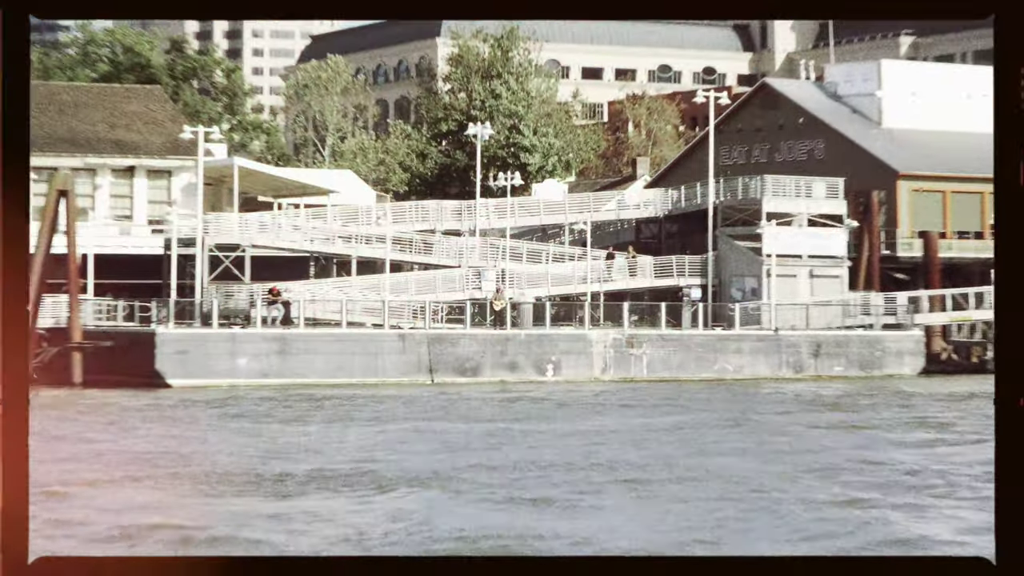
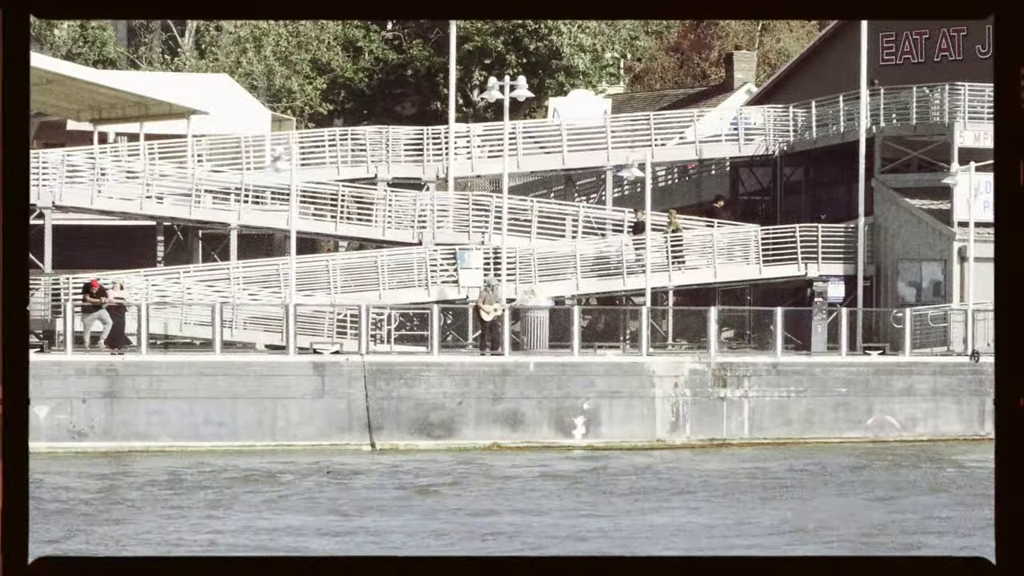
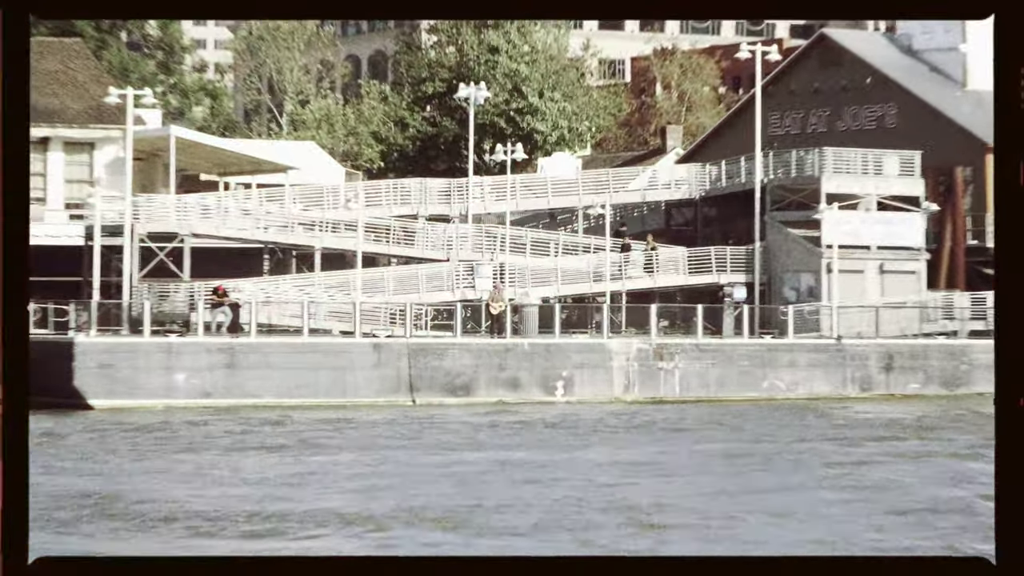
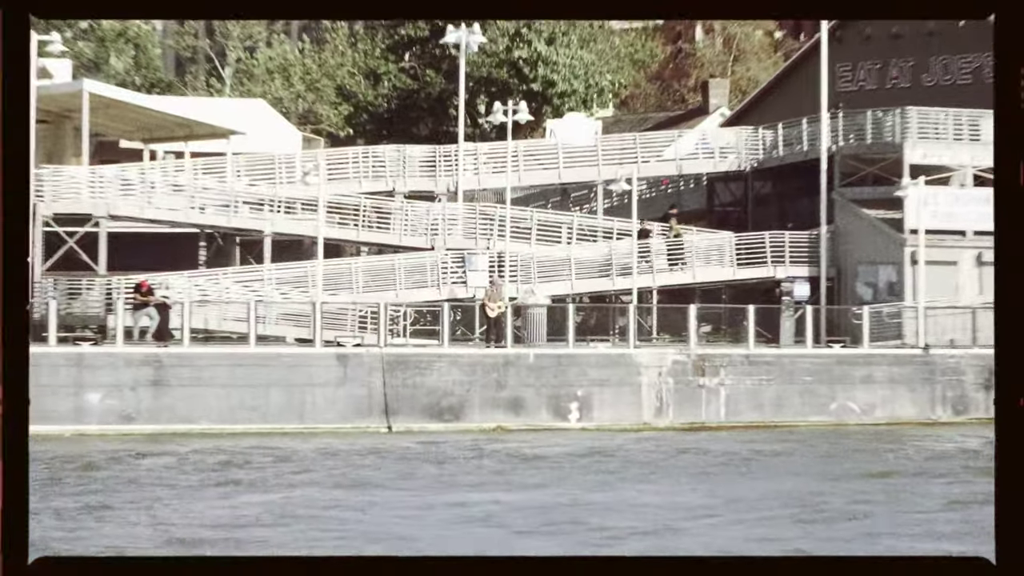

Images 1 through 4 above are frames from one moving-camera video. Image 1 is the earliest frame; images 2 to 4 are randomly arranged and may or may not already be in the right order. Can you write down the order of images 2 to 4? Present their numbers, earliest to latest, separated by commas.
3, 4, 2
